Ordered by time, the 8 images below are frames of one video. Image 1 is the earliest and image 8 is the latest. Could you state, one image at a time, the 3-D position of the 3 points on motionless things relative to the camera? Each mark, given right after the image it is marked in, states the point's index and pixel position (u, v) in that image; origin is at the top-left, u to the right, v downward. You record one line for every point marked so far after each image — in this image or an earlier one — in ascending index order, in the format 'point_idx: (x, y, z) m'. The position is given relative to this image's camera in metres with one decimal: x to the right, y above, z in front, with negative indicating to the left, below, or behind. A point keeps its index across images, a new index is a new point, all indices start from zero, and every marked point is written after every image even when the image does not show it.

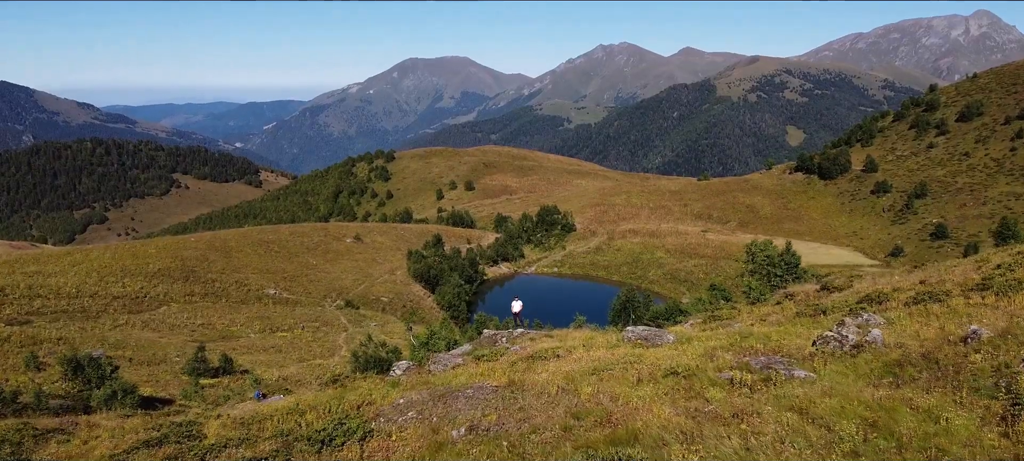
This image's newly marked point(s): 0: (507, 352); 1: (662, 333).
0: (-0.1, -2.5, +16.6) m
1: (+3.1, -2.1, +16.3) m
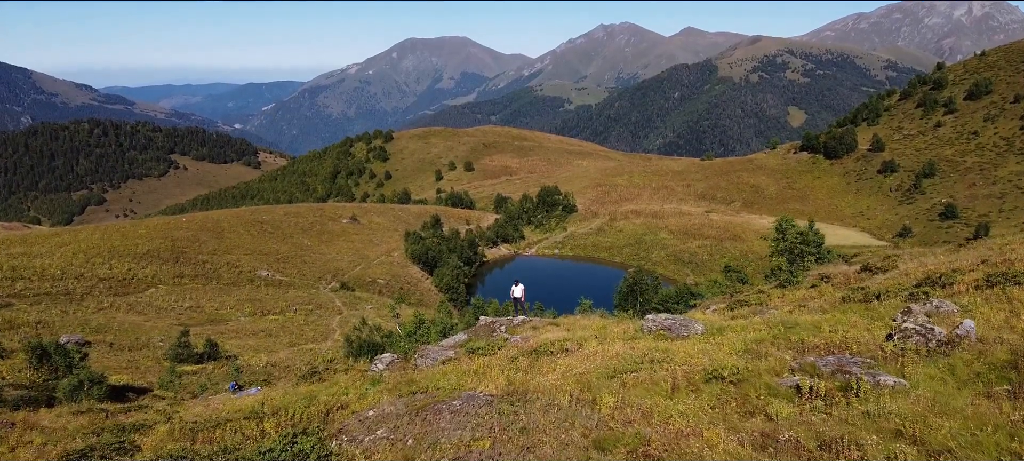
0: (-0.1, -2.0, +14.2) m
1: (+3.1, -1.6, +13.9) m
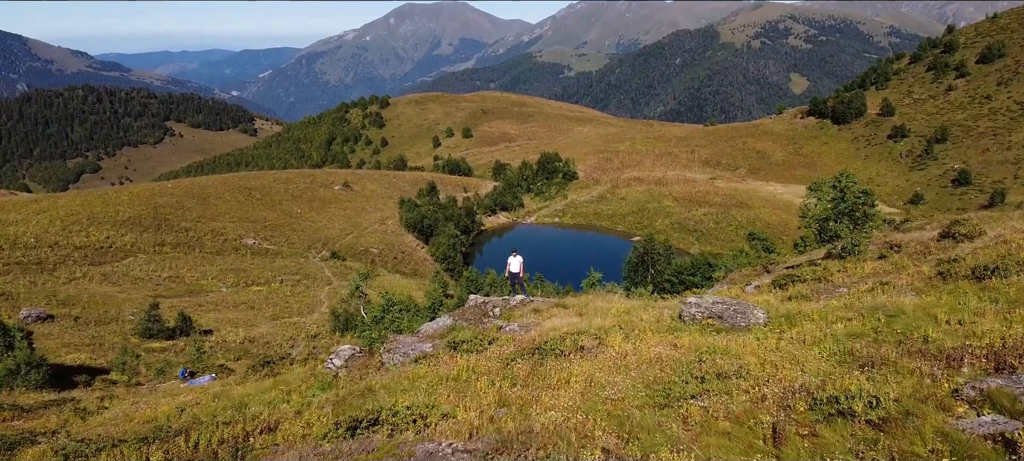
0: (-0.1, -1.4, +10.7) m
1: (+3.1, -1.0, +10.4) m
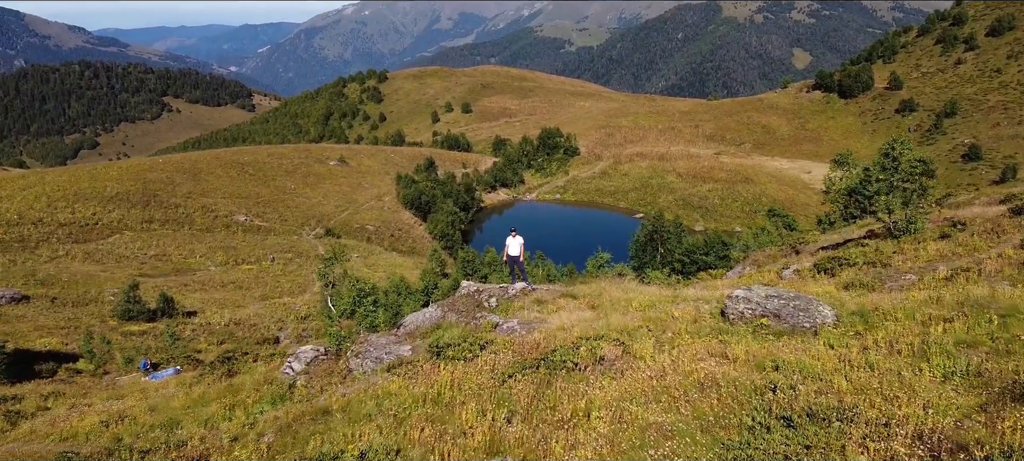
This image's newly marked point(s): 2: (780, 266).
0: (-0.1, -1.1, +8.6) m
1: (+3.1, -0.7, +8.2) m
2: (+5.3, -0.7, +15.8) m
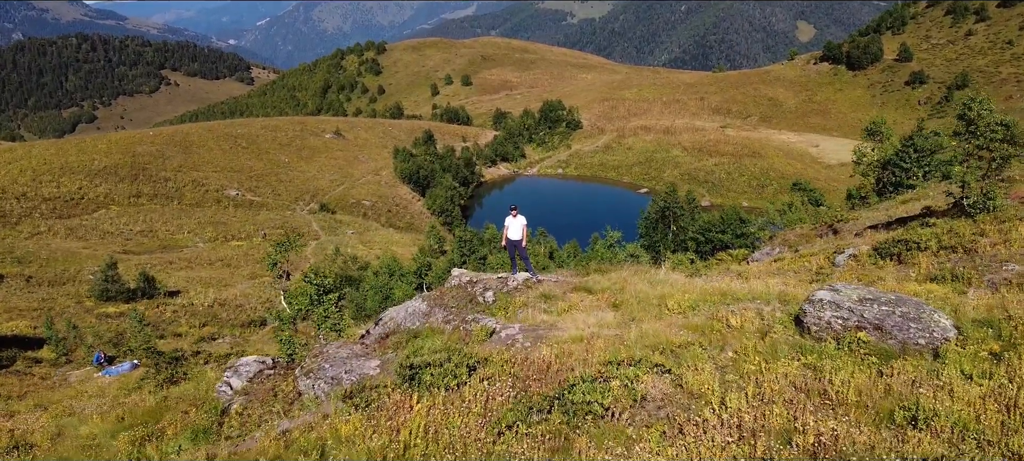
0: (-0.1, -1.0, +6.4) m
1: (+3.1, -0.6, +6.1) m
2: (+5.3, -0.3, +13.6) m
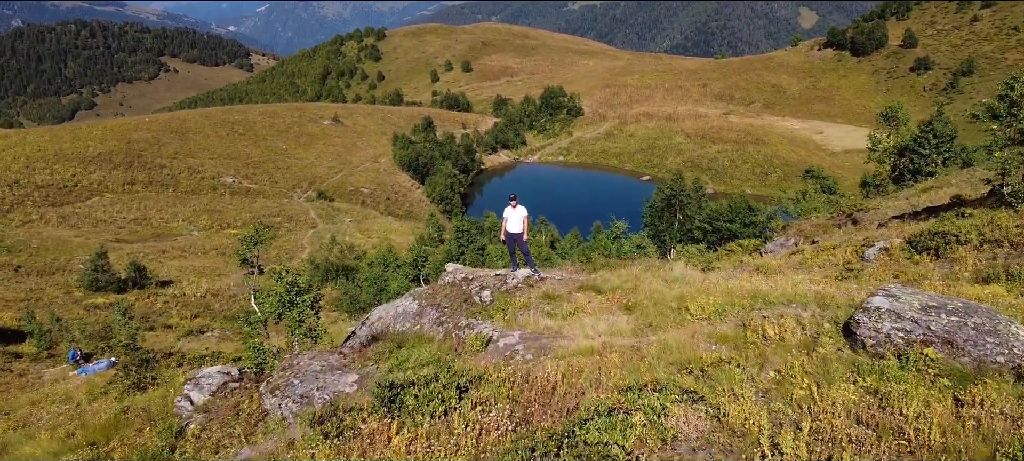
0: (-0.1, -0.9, +5.5) m
1: (+3.0, -0.5, +5.1) m
2: (+5.3, -0.1, +12.7) m
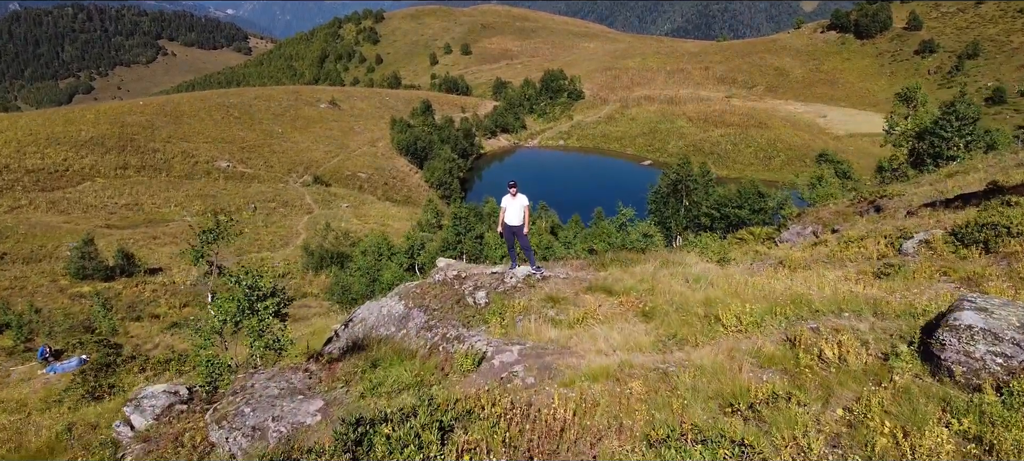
0: (-0.2, -0.9, +4.5) m
1: (+3.0, -0.5, +4.1) m
2: (+5.3, 0.0, +11.6) m
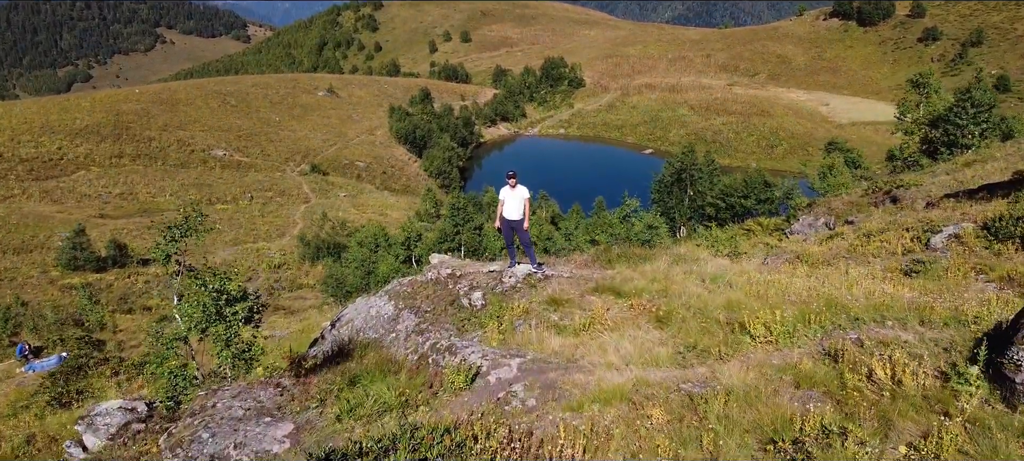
0: (-0.2, -0.9, +3.9) m
1: (+3.0, -0.5, +3.5) m
2: (+5.3, +0.1, +11.0) m
